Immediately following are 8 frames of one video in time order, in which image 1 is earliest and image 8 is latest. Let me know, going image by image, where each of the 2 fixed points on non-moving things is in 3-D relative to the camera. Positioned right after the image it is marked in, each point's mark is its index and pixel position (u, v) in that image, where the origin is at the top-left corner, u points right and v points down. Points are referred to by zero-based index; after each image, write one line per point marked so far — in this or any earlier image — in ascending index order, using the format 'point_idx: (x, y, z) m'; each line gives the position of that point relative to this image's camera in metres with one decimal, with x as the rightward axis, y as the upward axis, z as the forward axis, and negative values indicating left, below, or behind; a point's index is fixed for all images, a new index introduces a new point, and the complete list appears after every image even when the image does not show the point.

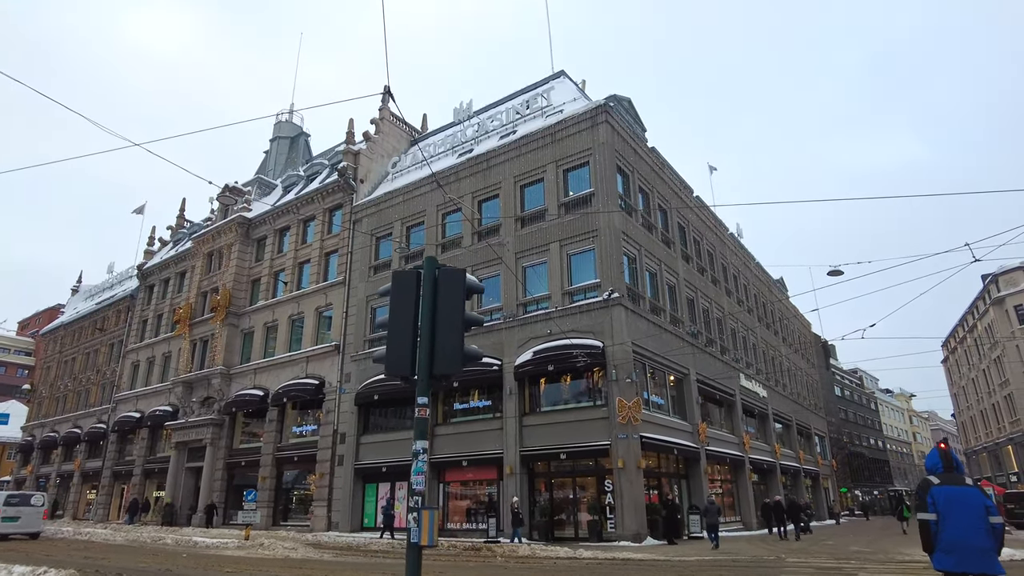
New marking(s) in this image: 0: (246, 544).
0: (-7.8, -7.6, +18.9) m
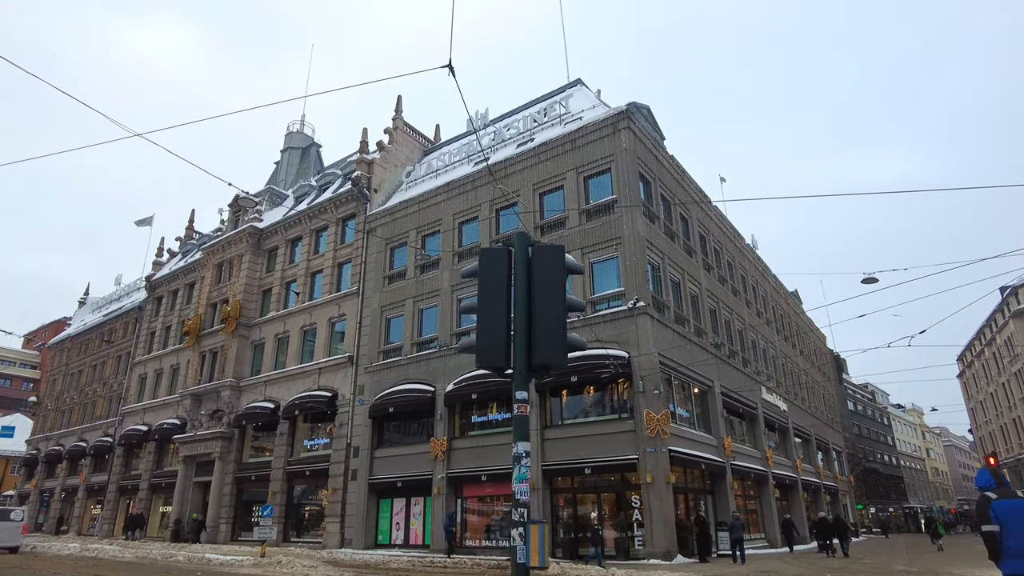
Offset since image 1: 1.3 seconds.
0: (-7.1, -7.8, +18.2) m
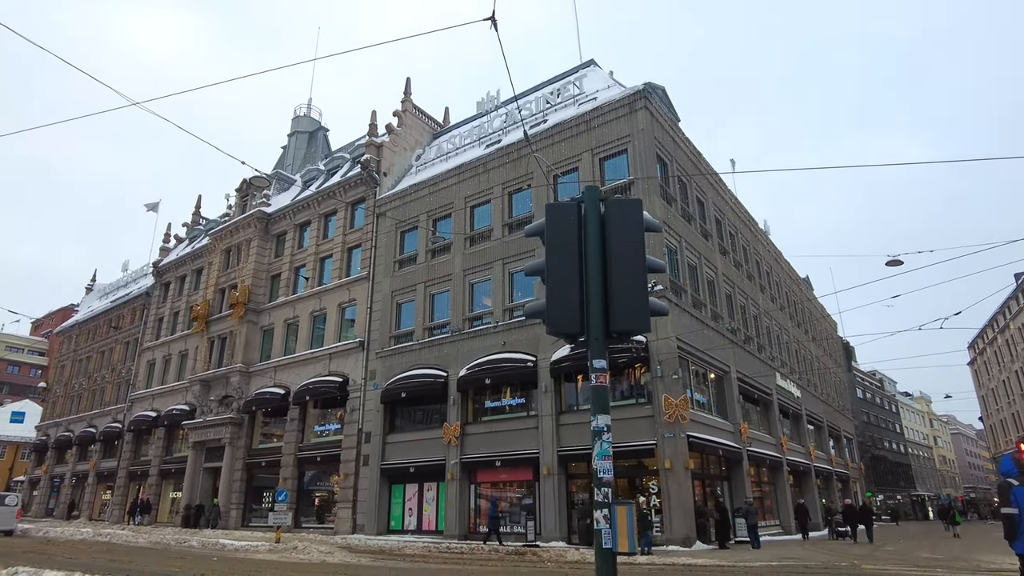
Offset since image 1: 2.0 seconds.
0: (-6.6, -7.3, +18.0) m
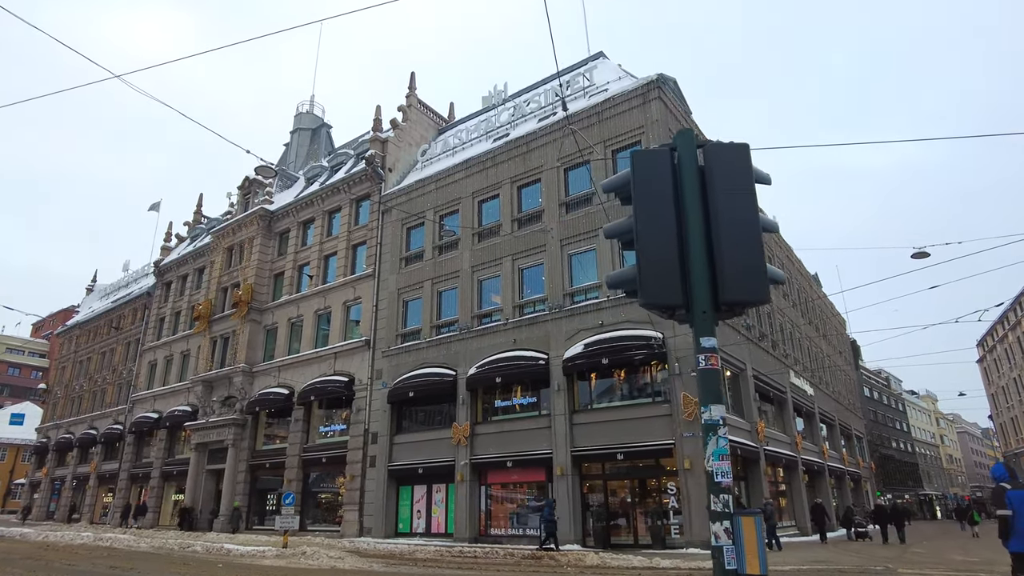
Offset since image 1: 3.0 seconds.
0: (-6.2, -7.2, +17.4) m
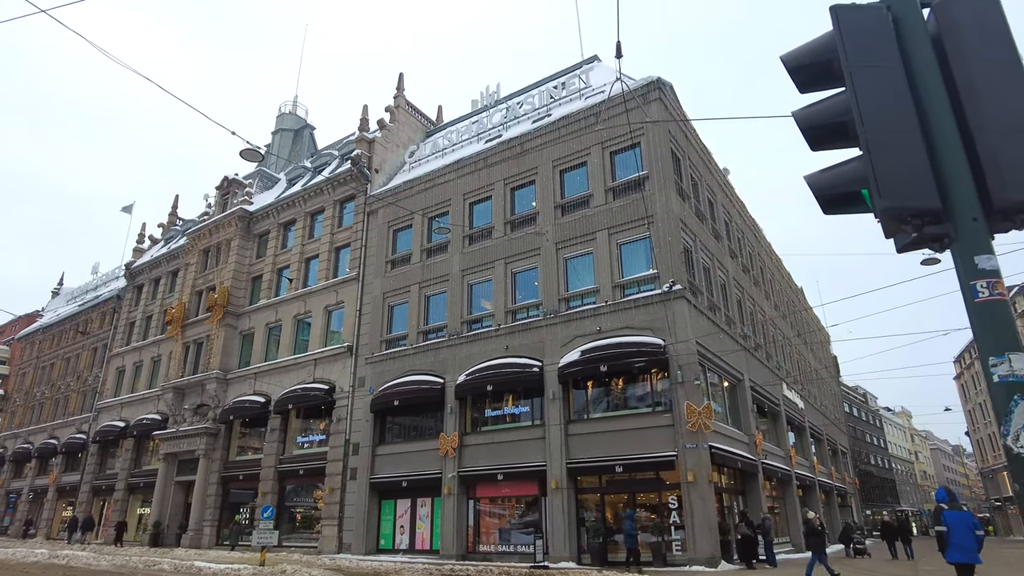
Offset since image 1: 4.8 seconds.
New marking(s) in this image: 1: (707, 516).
0: (-6.3, -7.1, +16.0) m
1: (+5.6, -6.5, +18.2) m
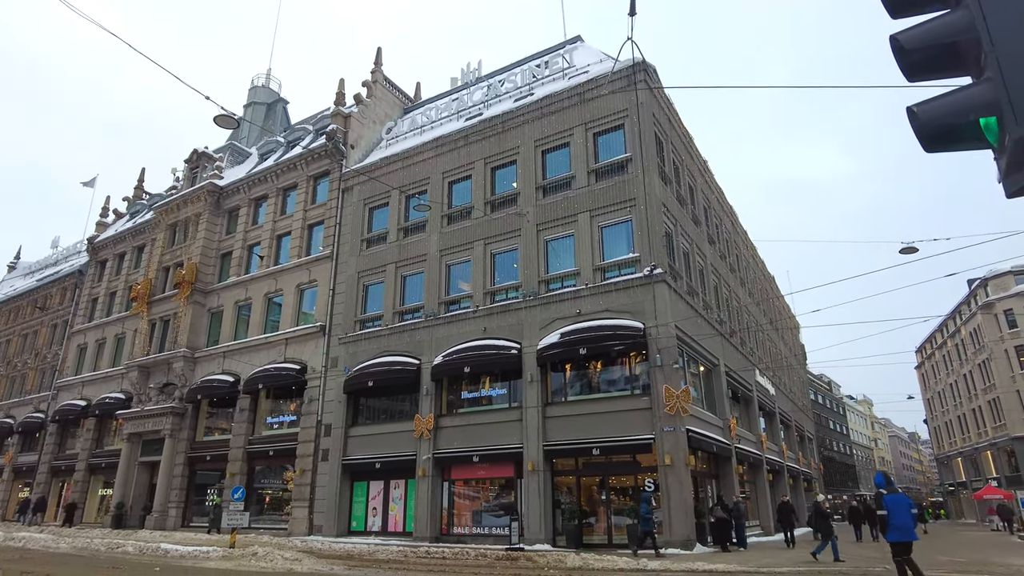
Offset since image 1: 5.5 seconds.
0: (-6.9, -6.5, +15.6) m
1: (+4.9, -6.1, +18.2) m
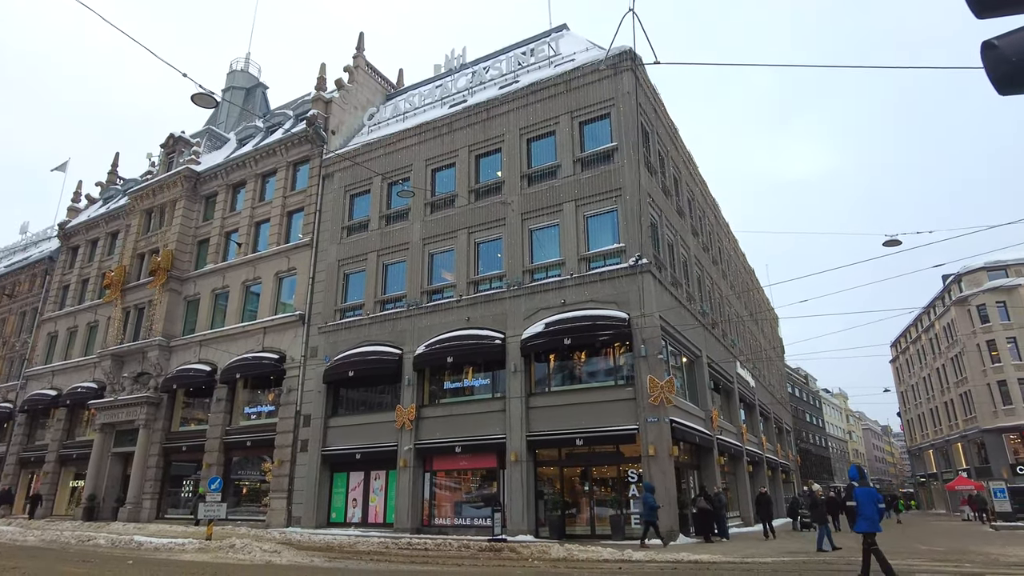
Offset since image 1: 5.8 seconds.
0: (-7.3, -6.1, +15.2) m
1: (+4.4, -5.8, +18.2) m
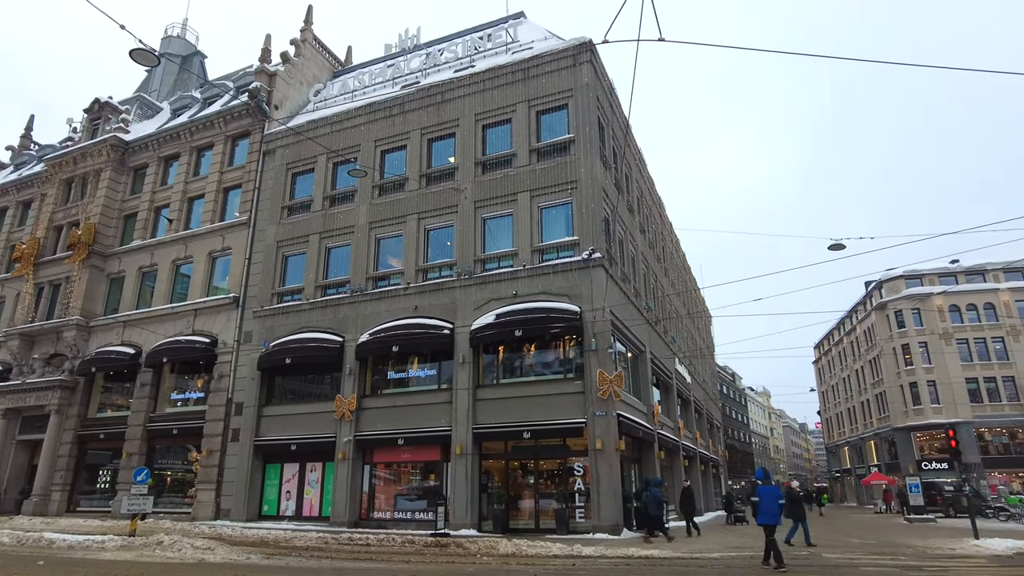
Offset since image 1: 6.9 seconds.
0: (-8.5, -5.6, +14.1) m
1: (+2.9, -5.6, +18.2) m
